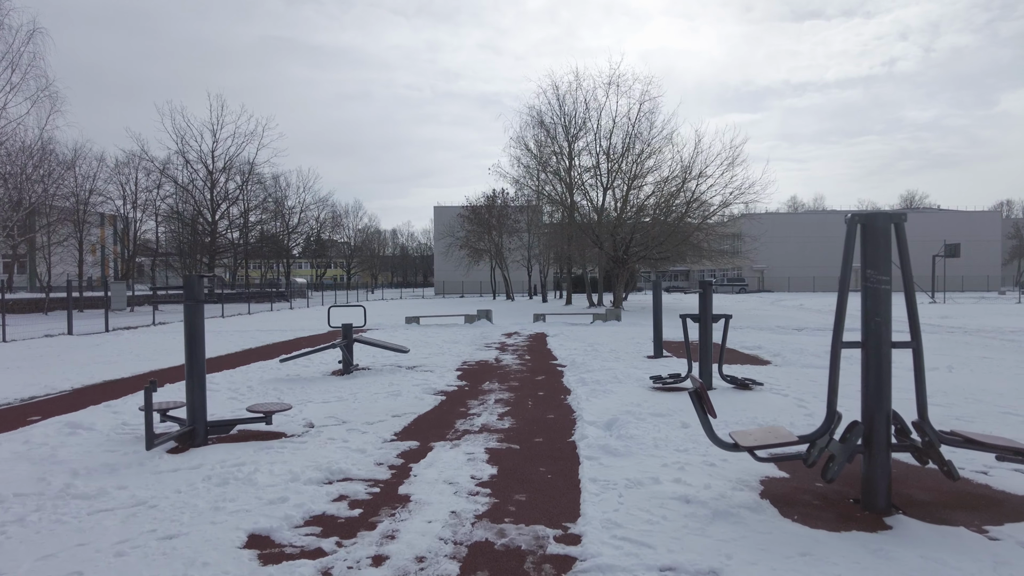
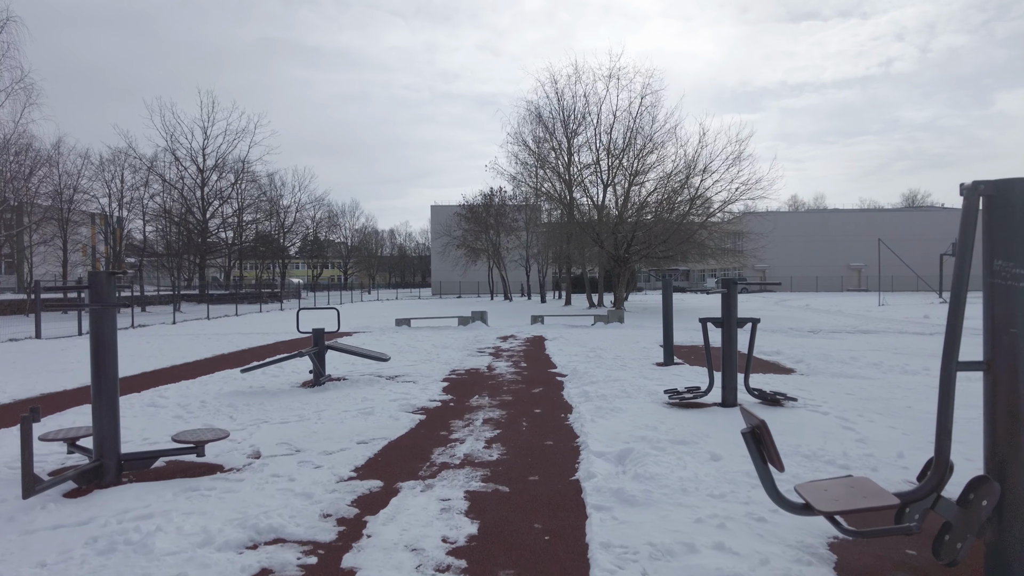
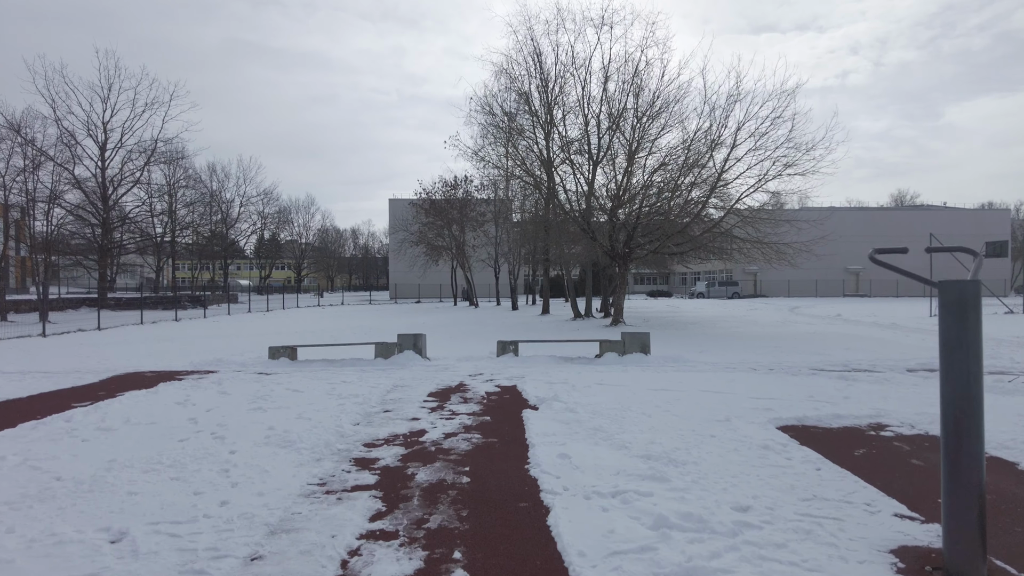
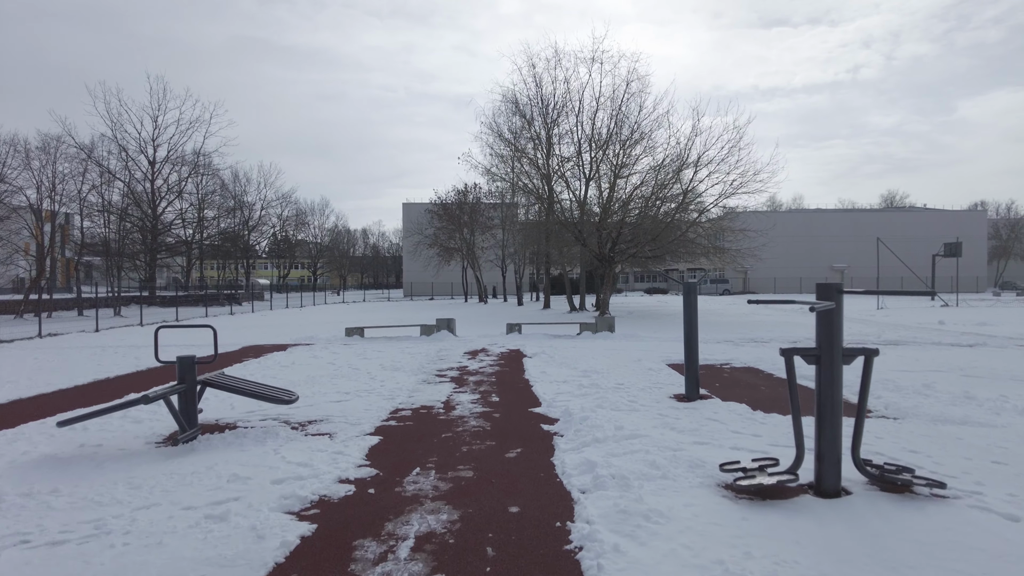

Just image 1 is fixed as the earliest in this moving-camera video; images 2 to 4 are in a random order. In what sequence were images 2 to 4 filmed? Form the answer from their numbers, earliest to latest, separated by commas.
2, 4, 3
